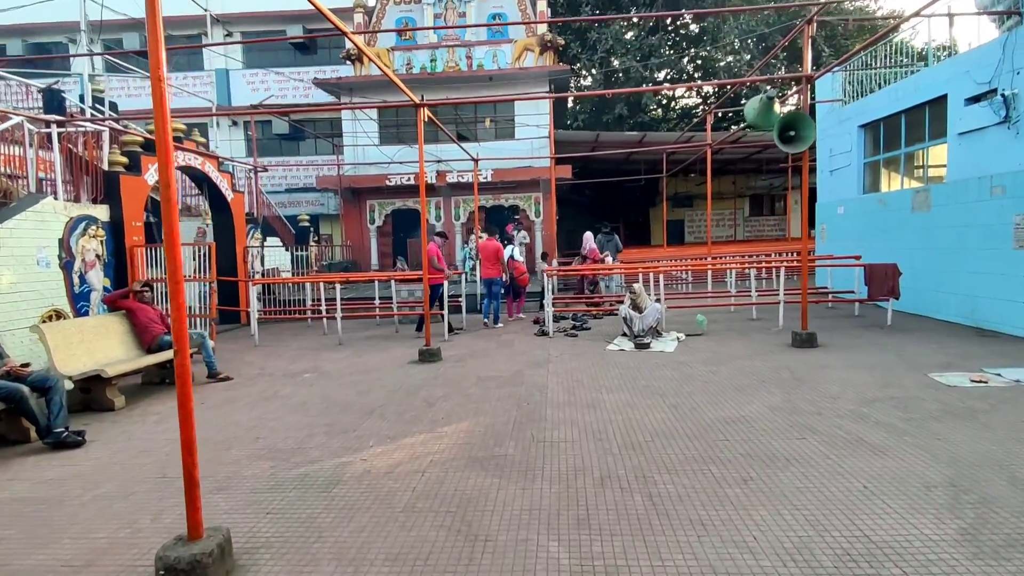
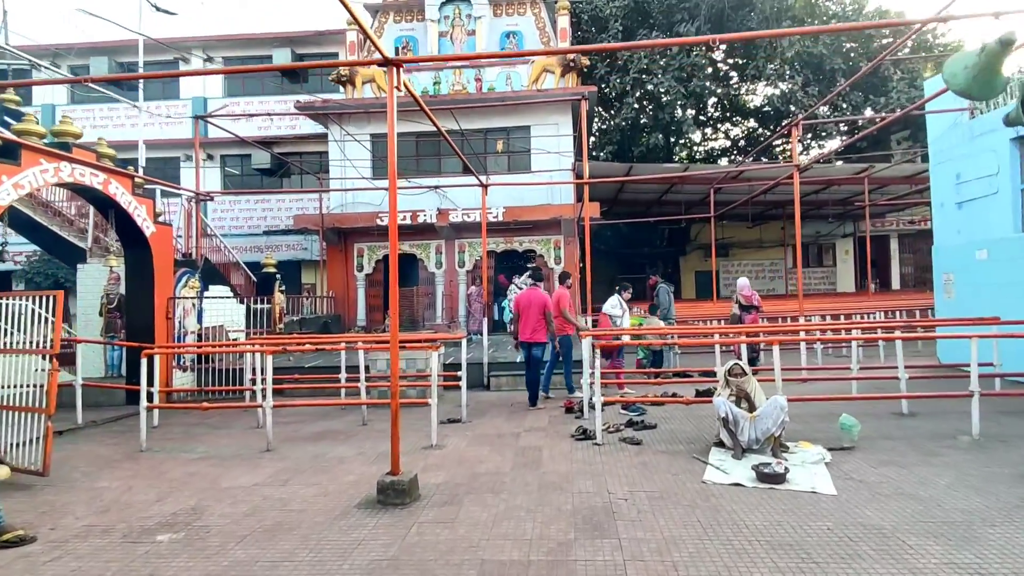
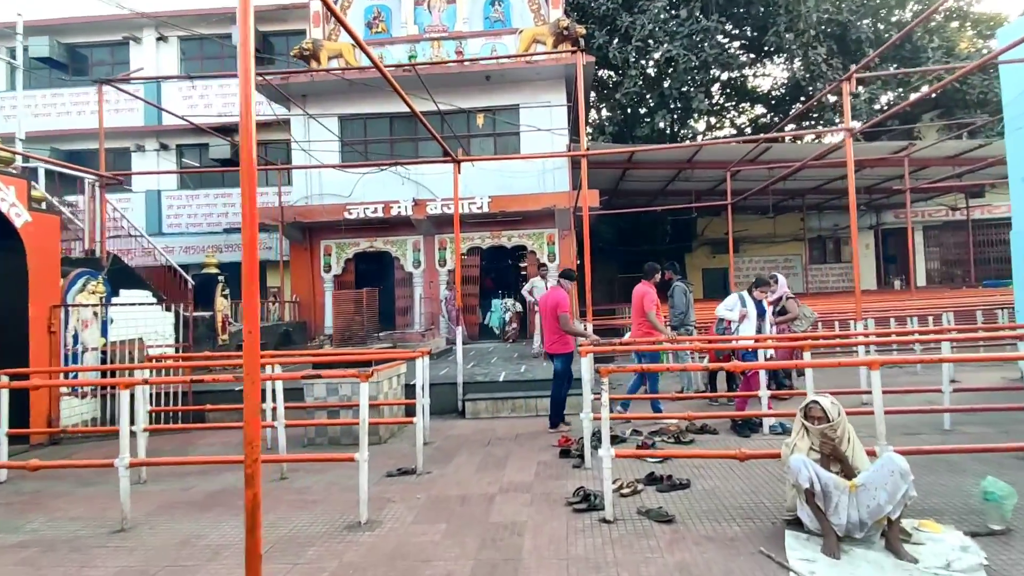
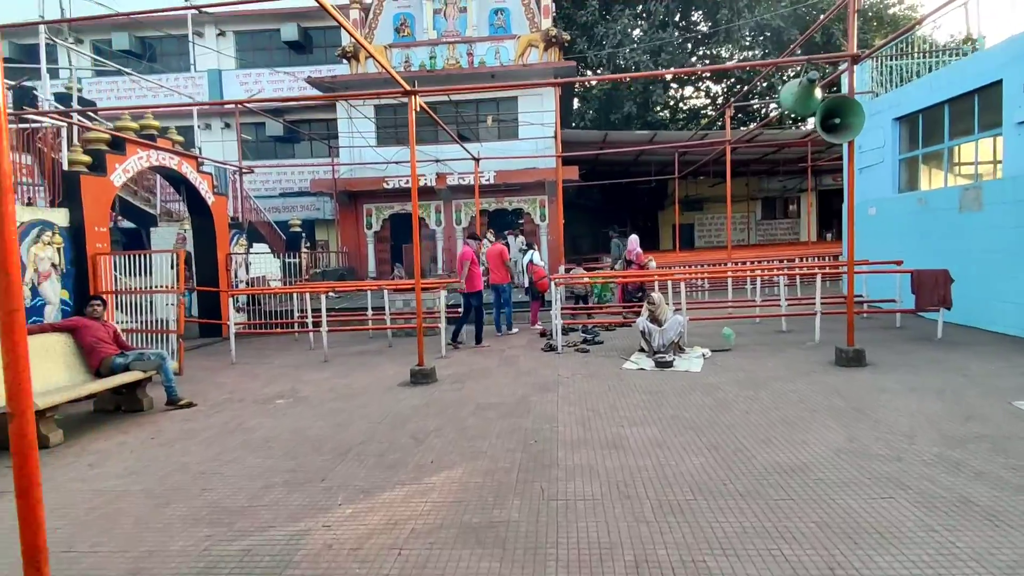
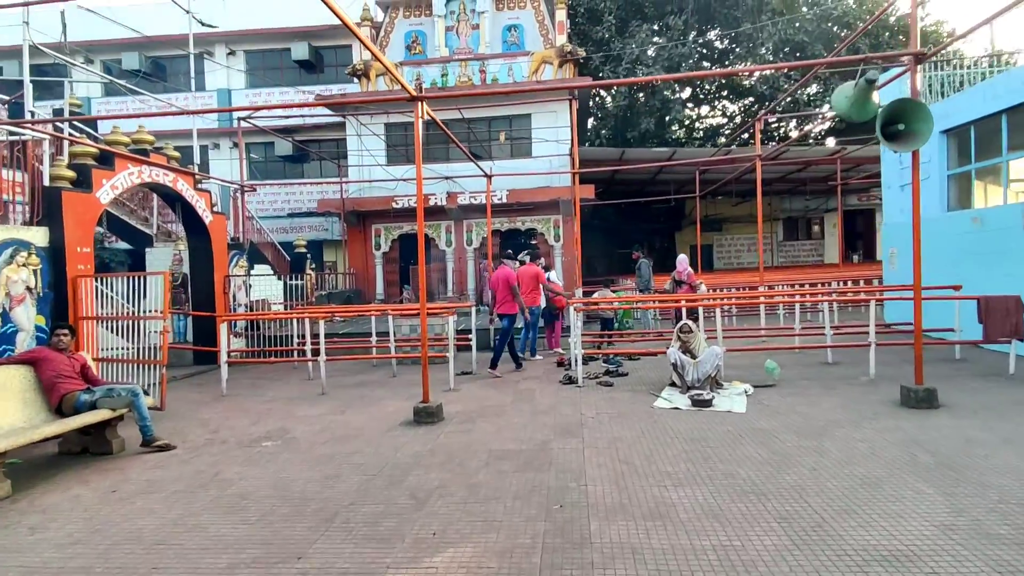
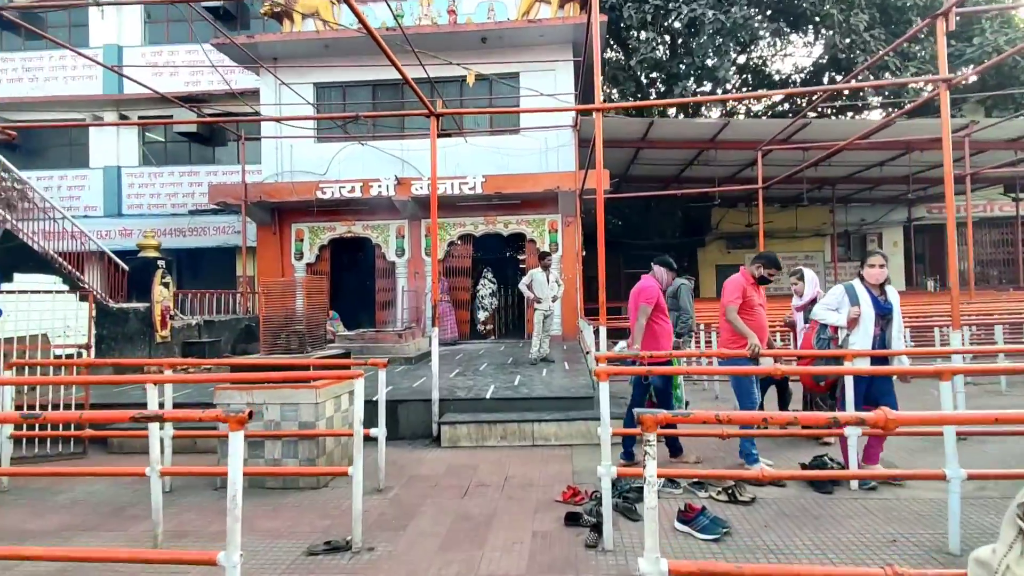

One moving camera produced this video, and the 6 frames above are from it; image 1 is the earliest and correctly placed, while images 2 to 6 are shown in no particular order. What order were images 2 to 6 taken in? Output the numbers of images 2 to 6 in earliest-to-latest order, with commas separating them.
4, 5, 2, 3, 6
